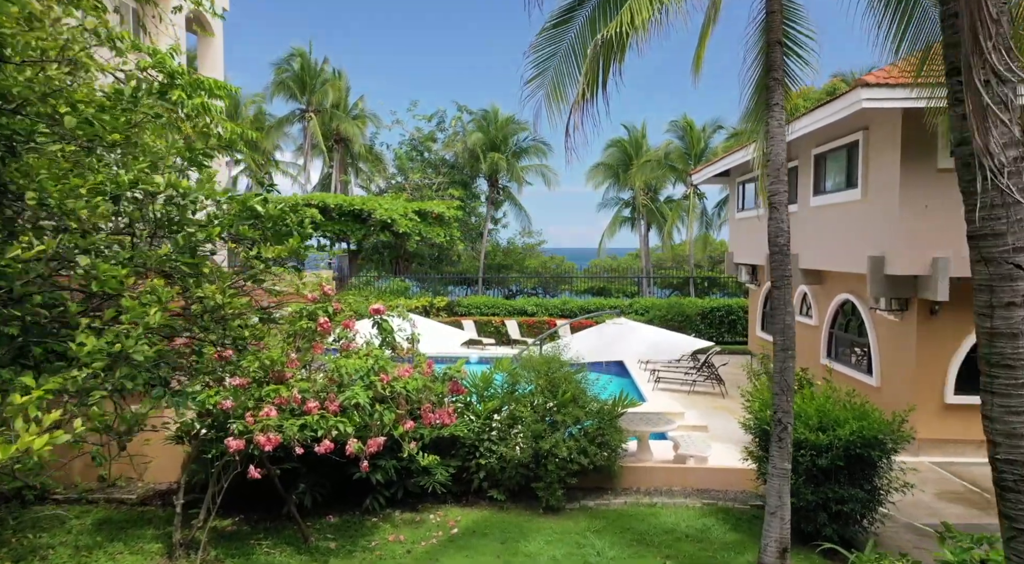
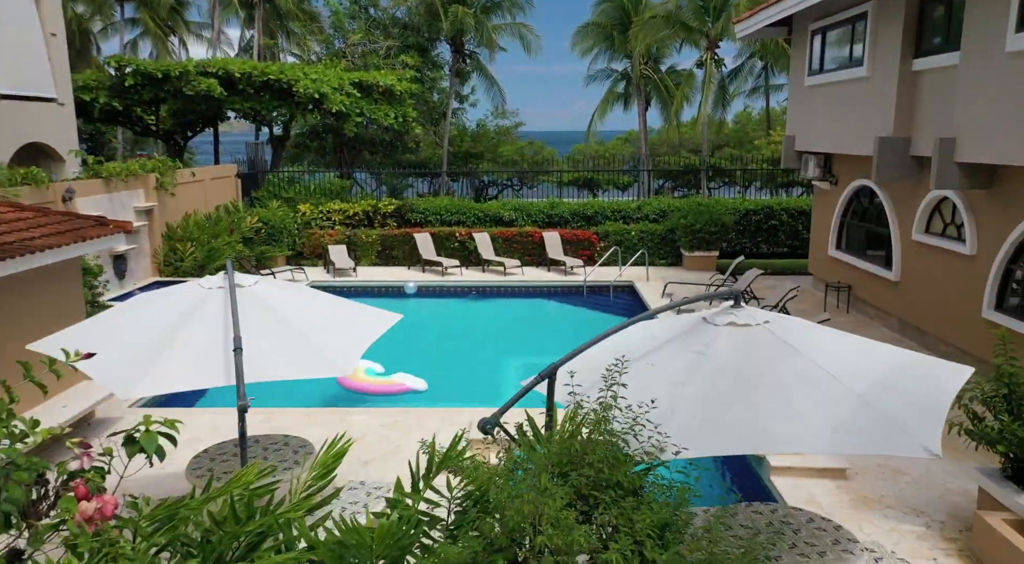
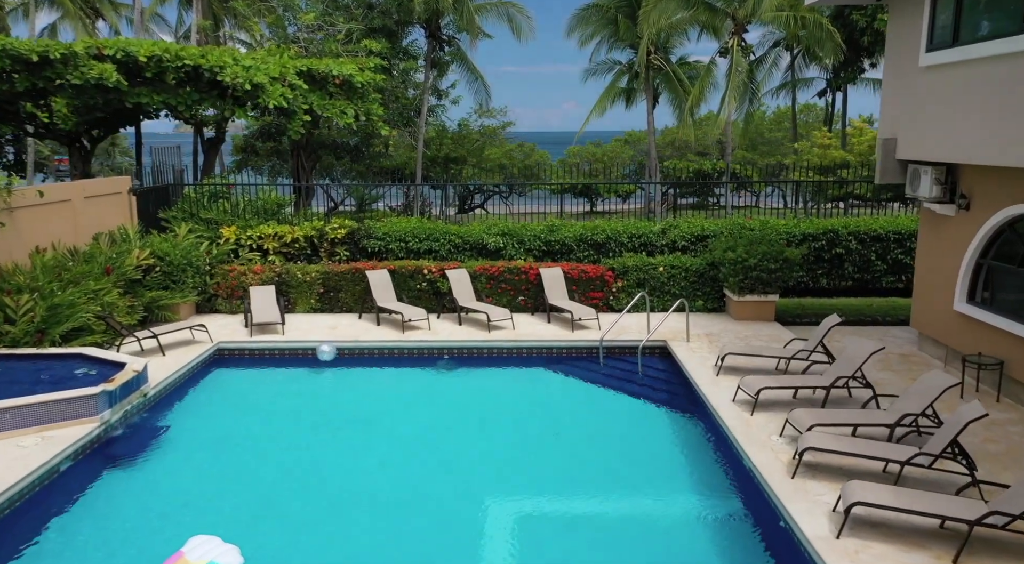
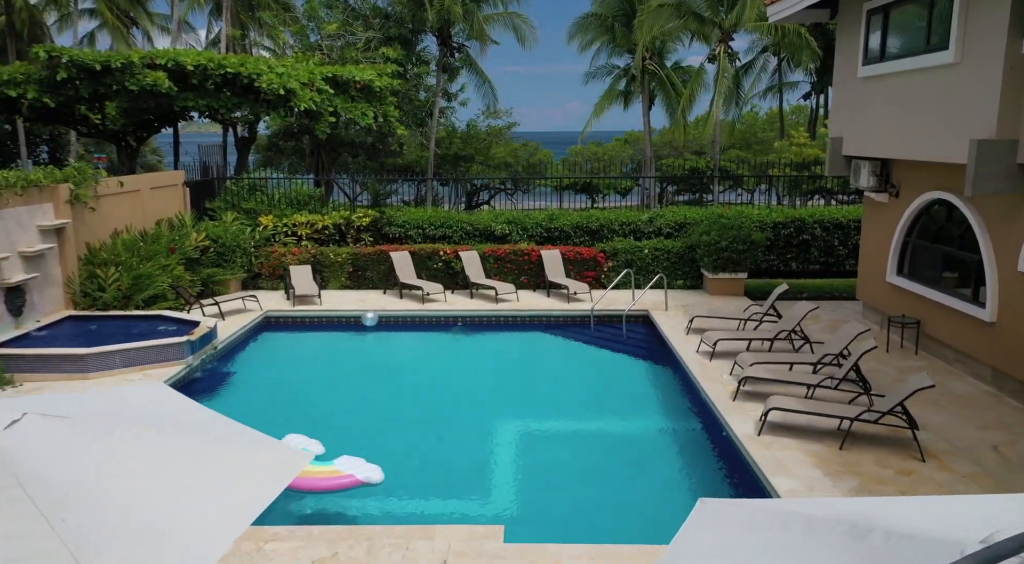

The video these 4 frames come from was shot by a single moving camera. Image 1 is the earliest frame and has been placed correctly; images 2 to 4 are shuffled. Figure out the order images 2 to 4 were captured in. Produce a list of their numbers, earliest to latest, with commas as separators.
2, 4, 3
